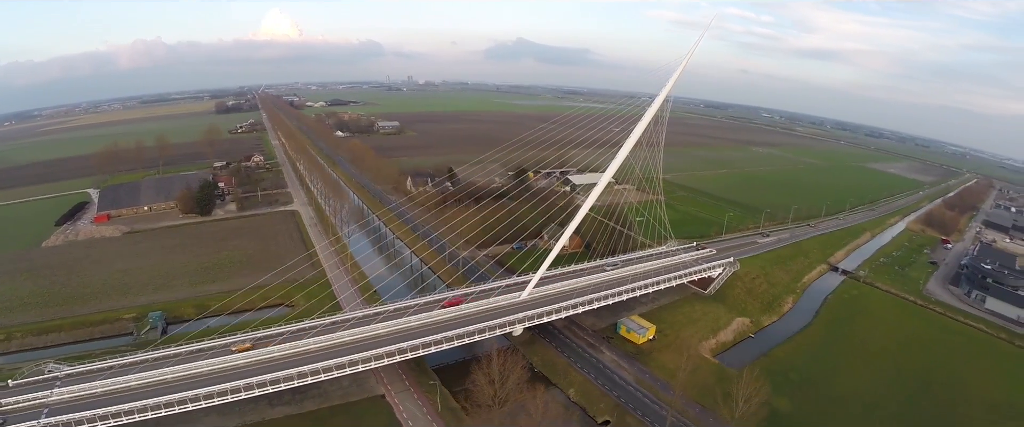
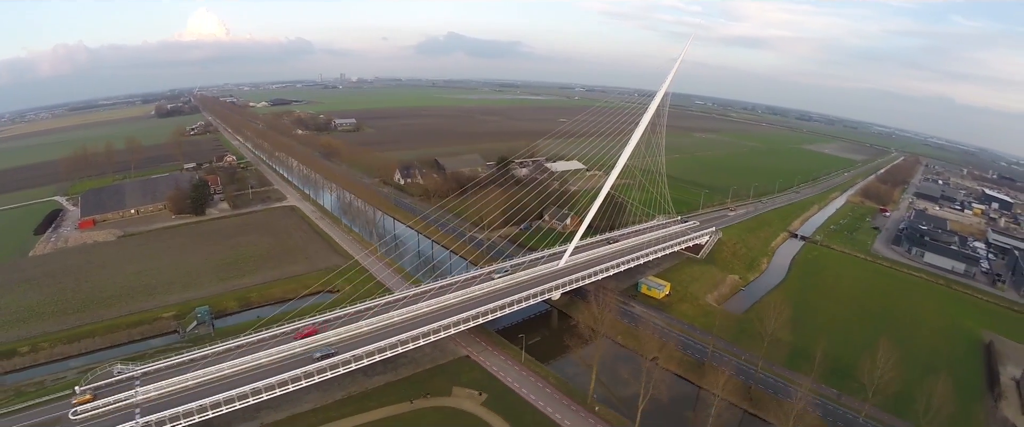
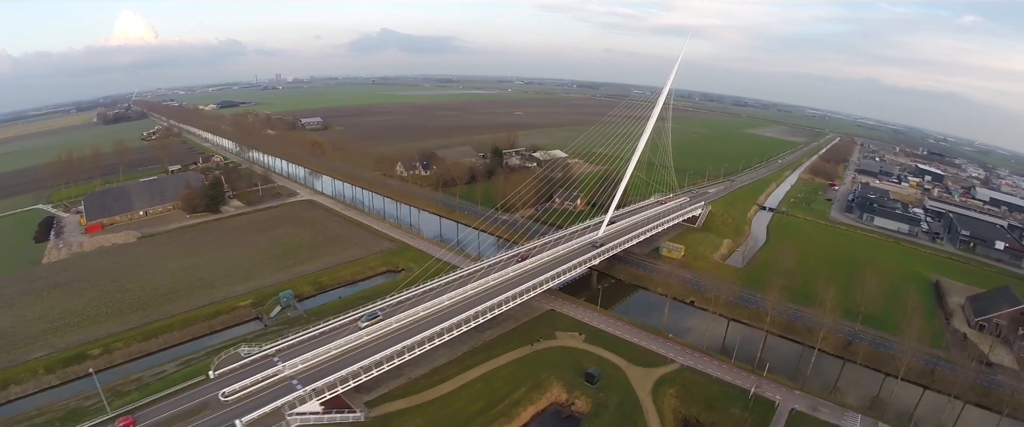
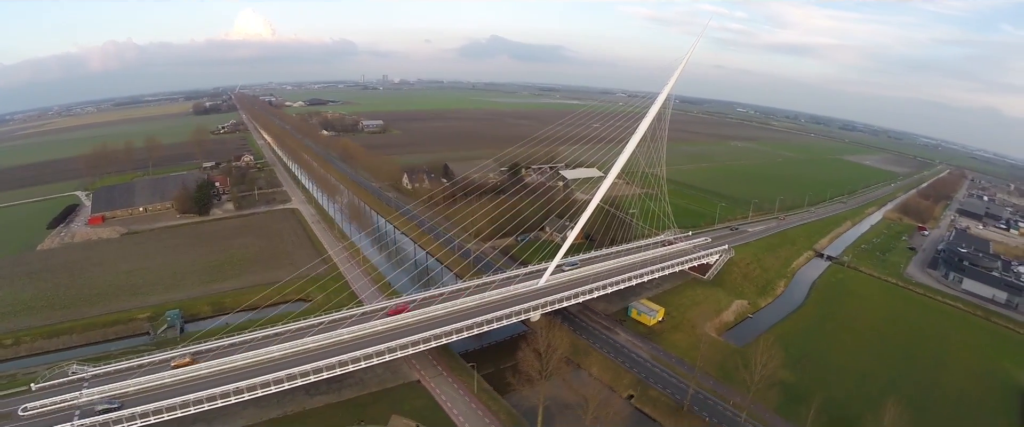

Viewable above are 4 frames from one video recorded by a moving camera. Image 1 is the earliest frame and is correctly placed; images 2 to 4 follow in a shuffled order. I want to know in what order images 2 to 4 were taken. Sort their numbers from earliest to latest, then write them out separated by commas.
4, 2, 3
